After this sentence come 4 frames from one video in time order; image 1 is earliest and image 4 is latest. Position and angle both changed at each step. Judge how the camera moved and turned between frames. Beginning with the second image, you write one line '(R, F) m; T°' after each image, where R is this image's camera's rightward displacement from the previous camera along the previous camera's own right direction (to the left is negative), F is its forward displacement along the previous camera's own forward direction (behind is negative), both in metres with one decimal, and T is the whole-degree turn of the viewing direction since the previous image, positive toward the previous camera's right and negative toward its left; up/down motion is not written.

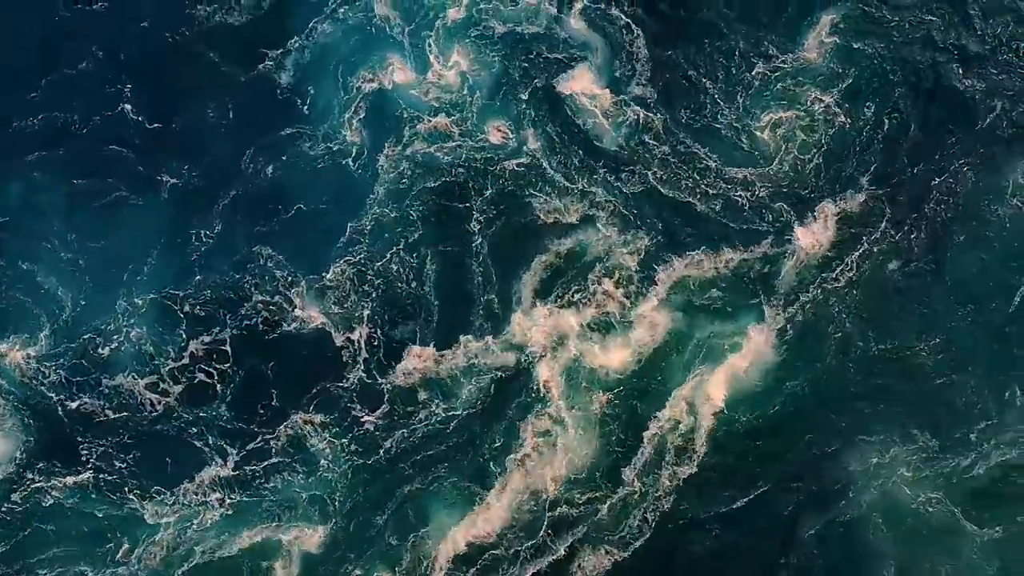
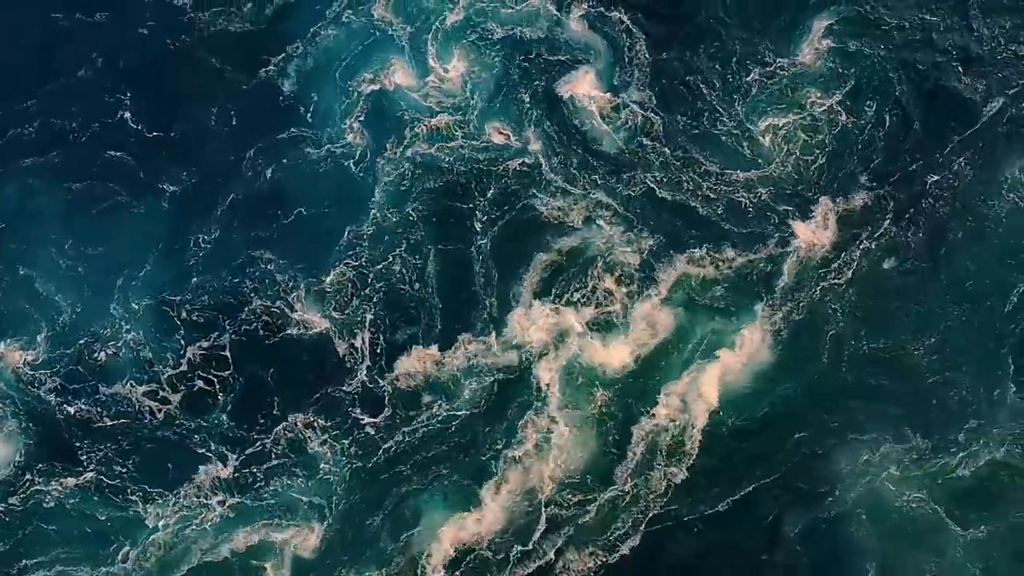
(-2.4, +2.4) m; 0°
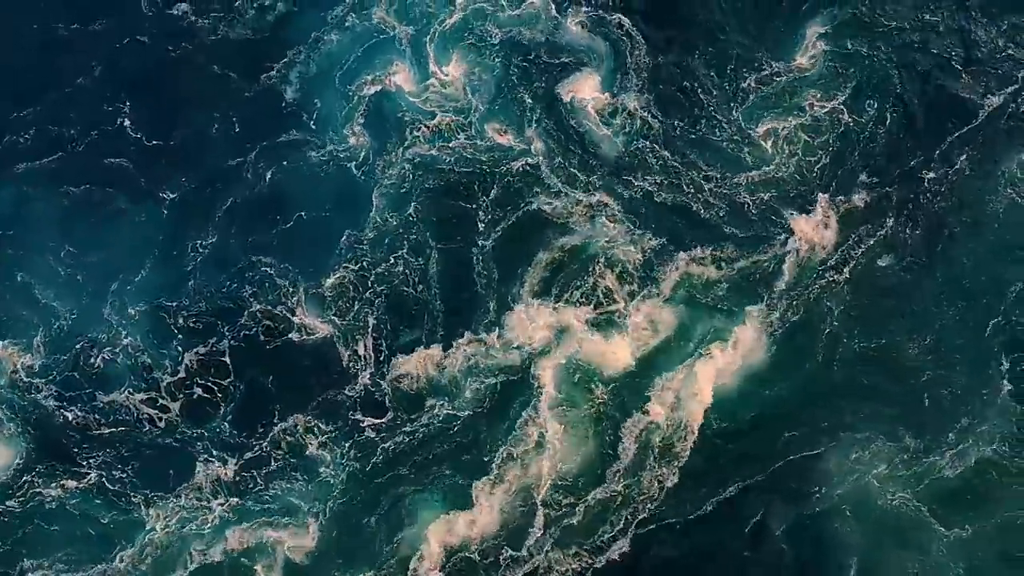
(+0.6, -0.5) m; 0°
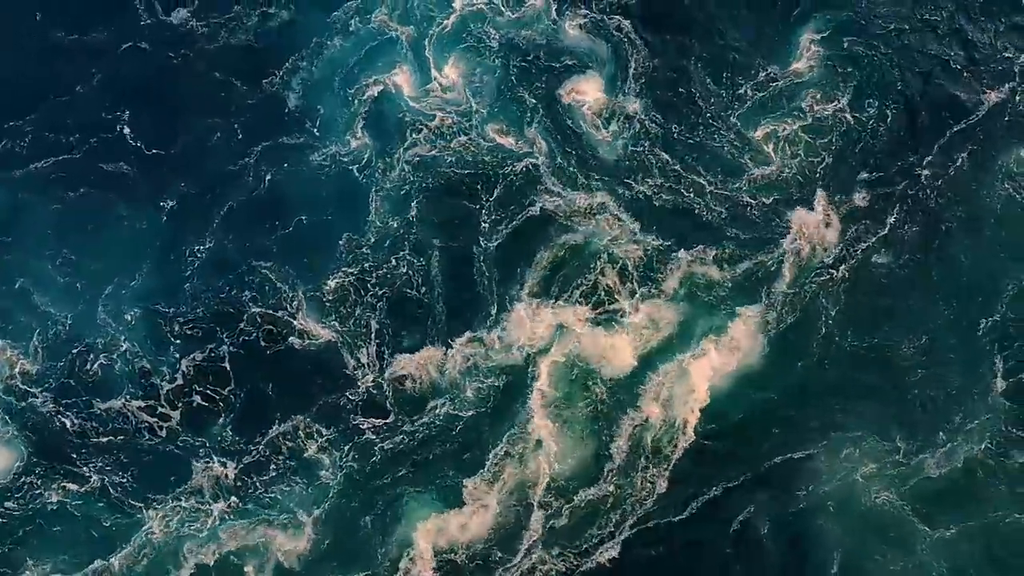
(+0.6, -0.5) m; 0°
